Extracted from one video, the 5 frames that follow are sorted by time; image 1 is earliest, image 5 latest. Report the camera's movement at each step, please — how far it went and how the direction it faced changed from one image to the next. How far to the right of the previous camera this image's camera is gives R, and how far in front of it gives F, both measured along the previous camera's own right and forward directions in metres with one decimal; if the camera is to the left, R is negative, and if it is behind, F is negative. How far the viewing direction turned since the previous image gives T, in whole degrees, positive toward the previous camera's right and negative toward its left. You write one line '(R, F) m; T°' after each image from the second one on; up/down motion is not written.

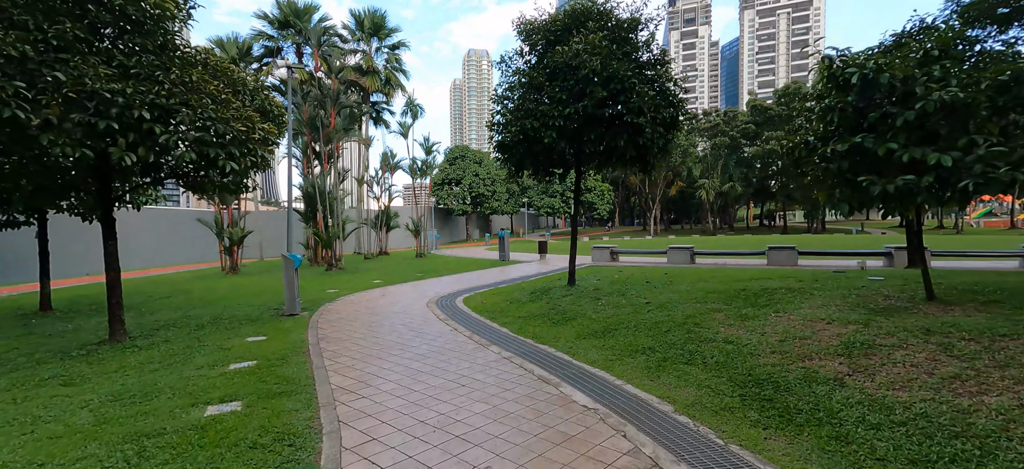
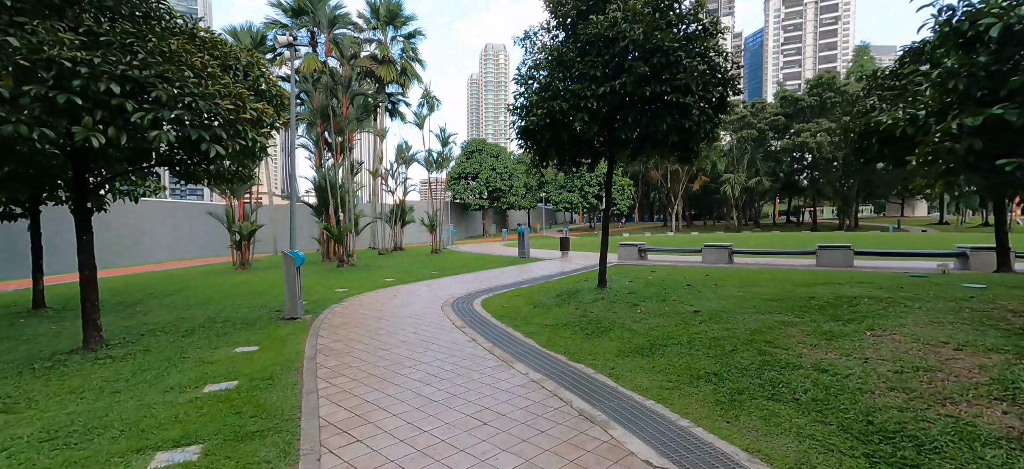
(-0.1, +0.9) m; -2°
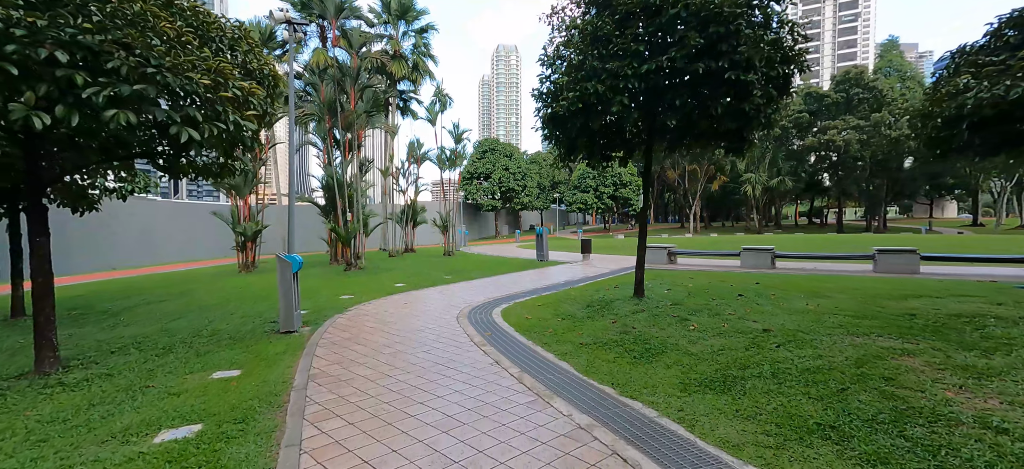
(-0.2, +1.0) m; -1°
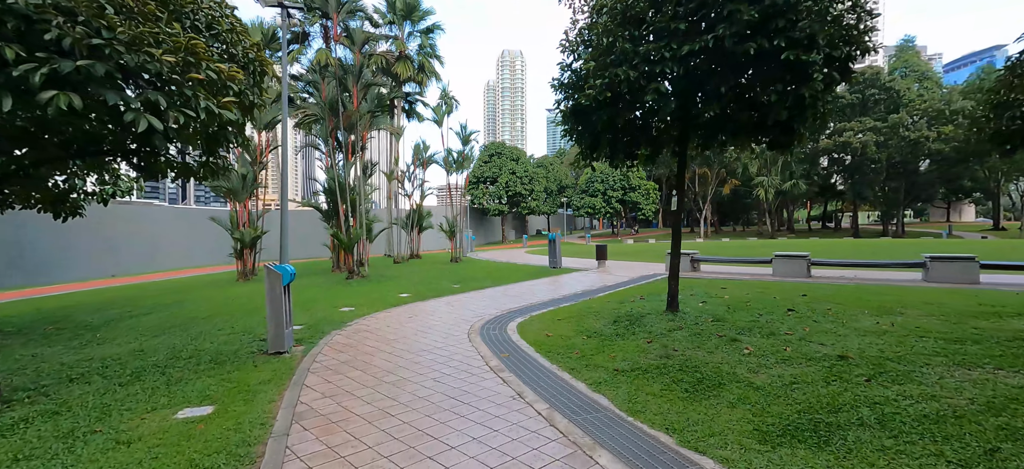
(-0.2, +0.8) m; -1°
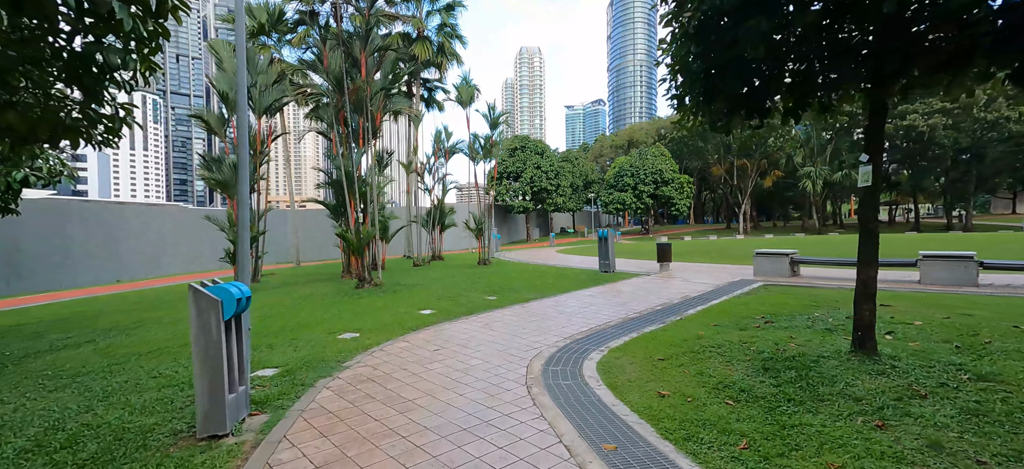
(-0.6, +2.5) m; -2°
